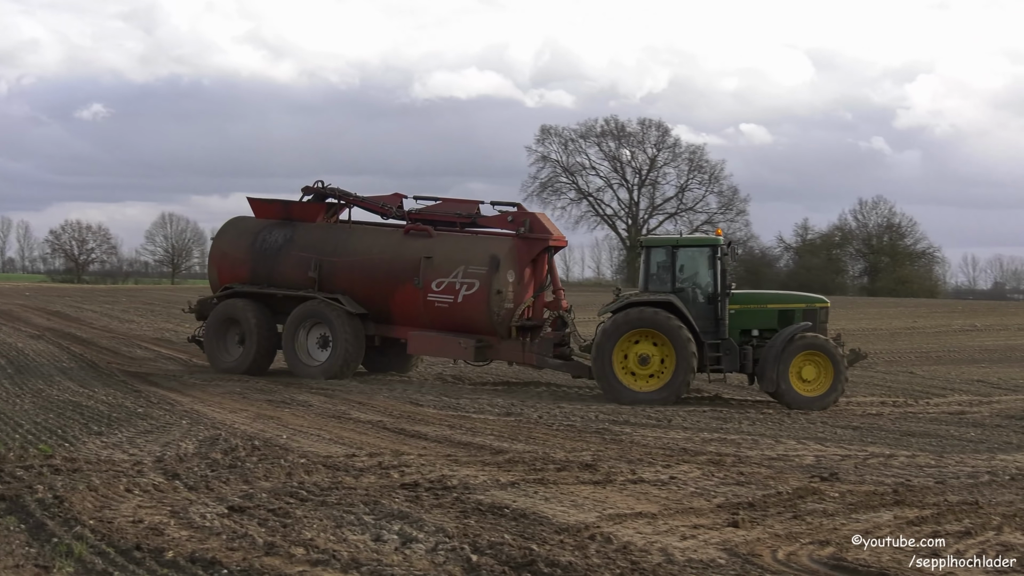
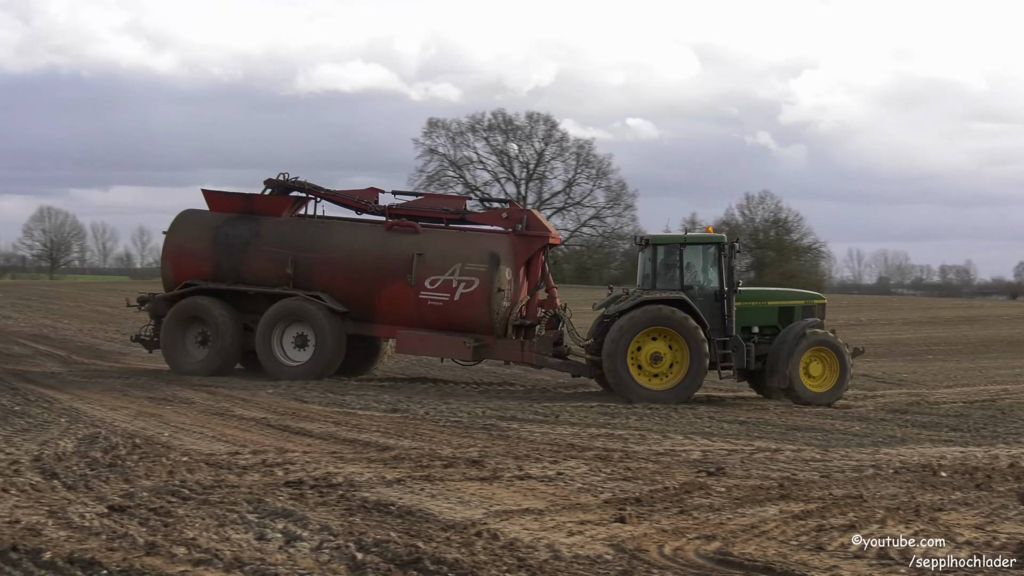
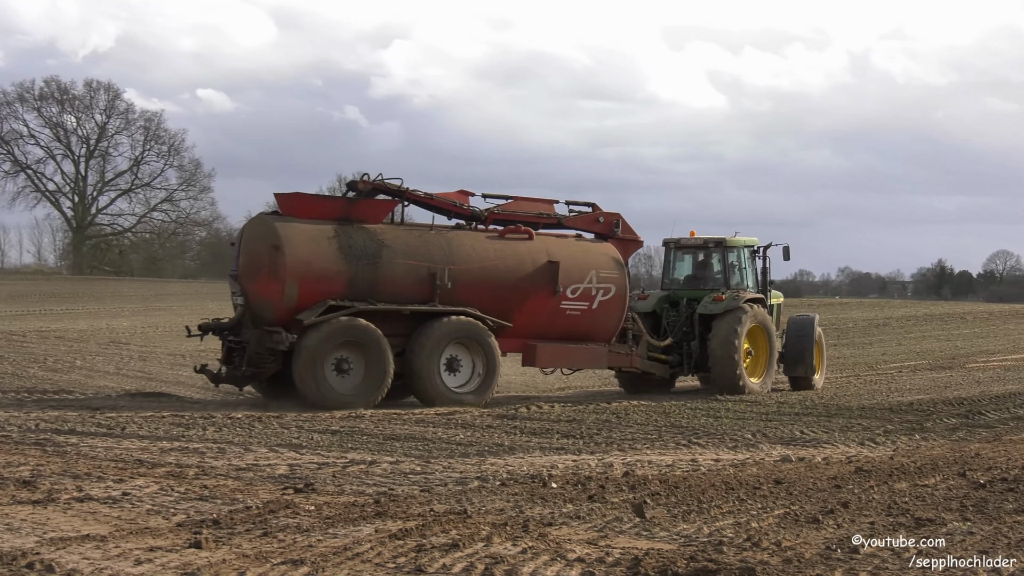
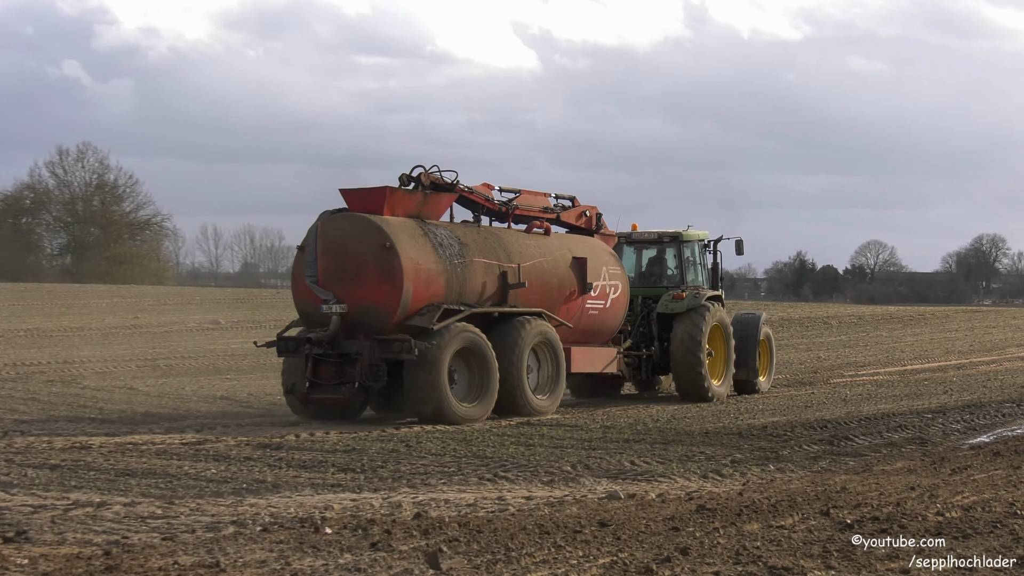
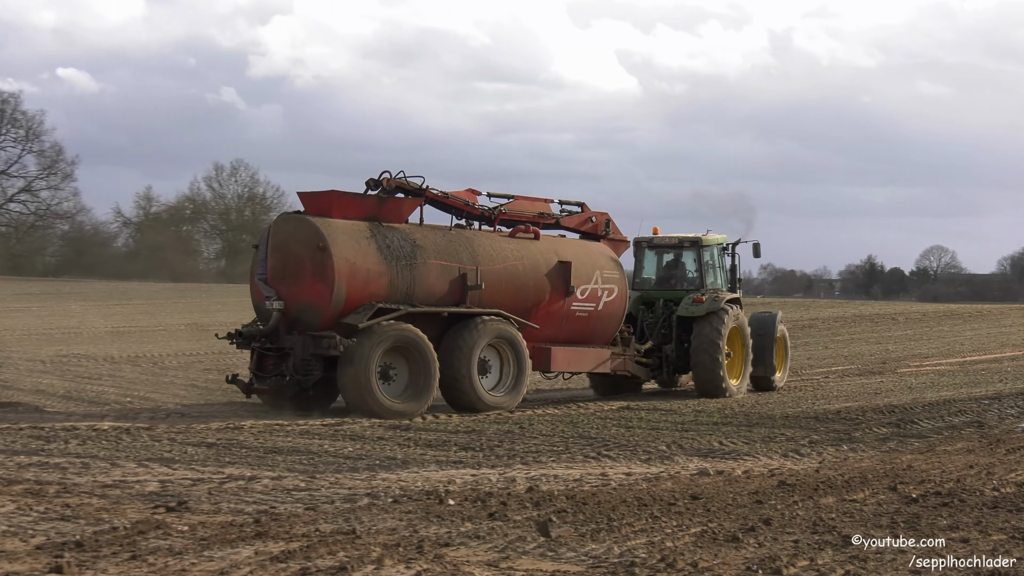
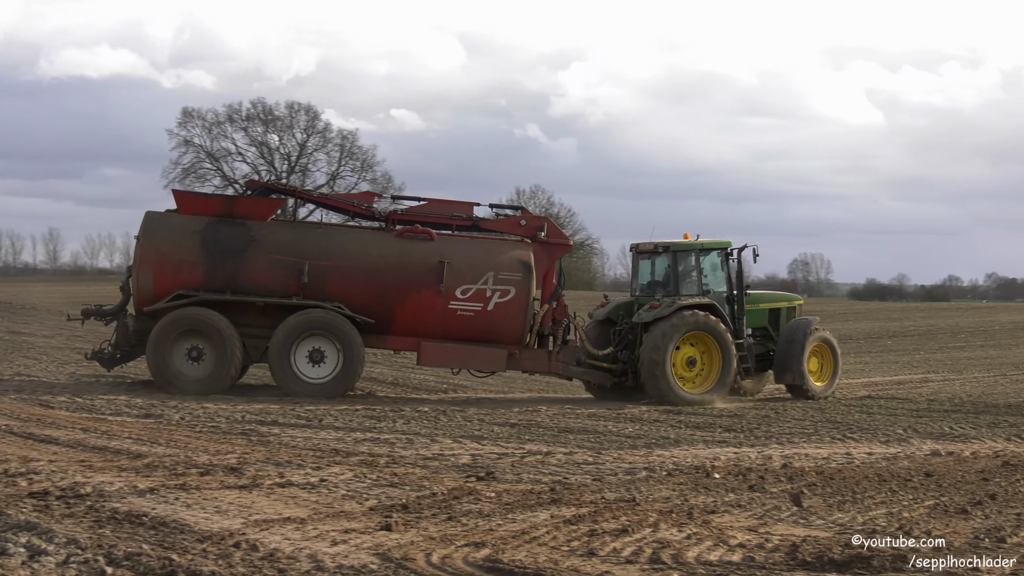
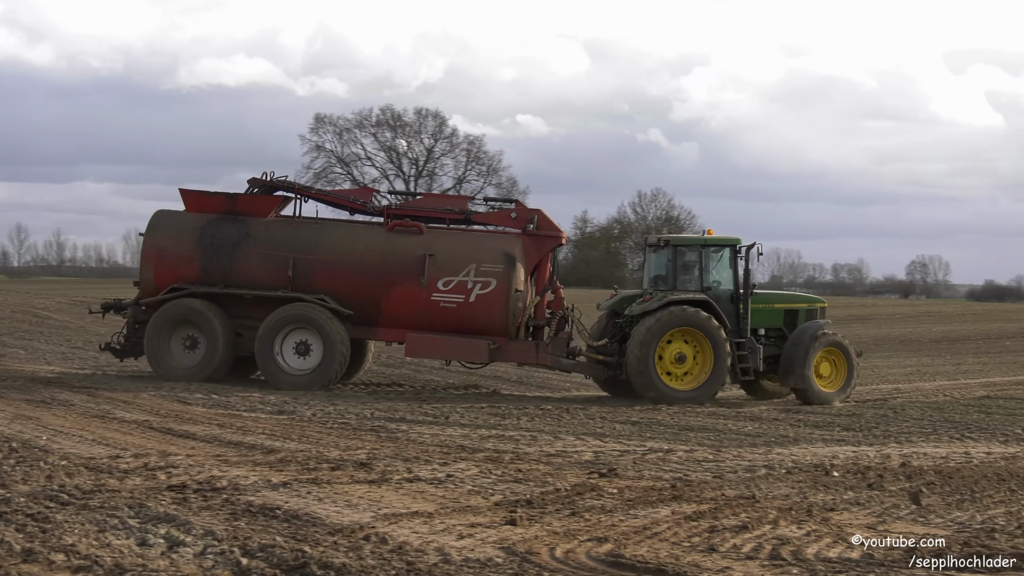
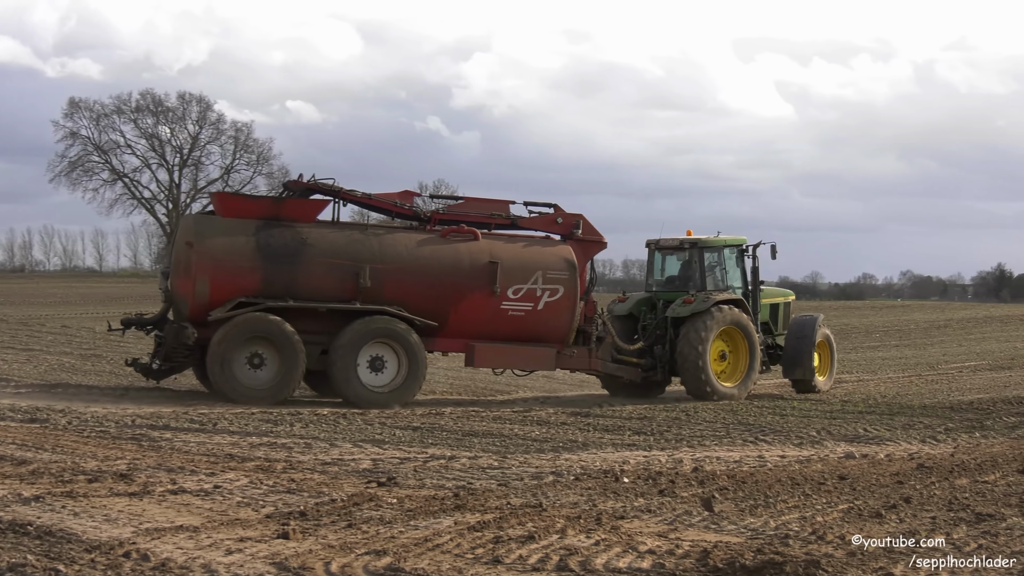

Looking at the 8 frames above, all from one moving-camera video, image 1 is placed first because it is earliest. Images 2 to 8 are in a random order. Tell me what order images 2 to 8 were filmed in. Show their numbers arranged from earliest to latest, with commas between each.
2, 7, 6, 8, 3, 5, 4
